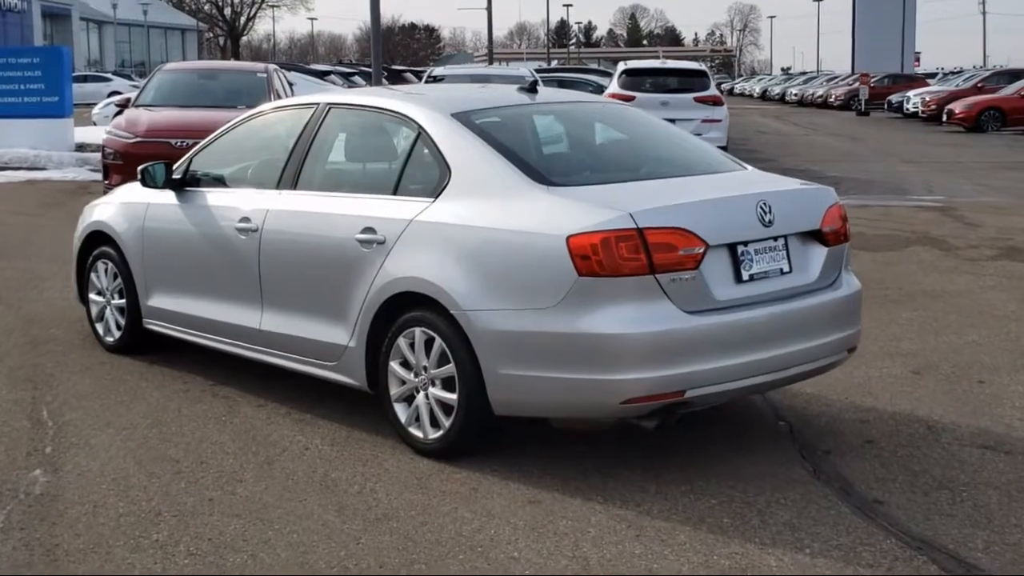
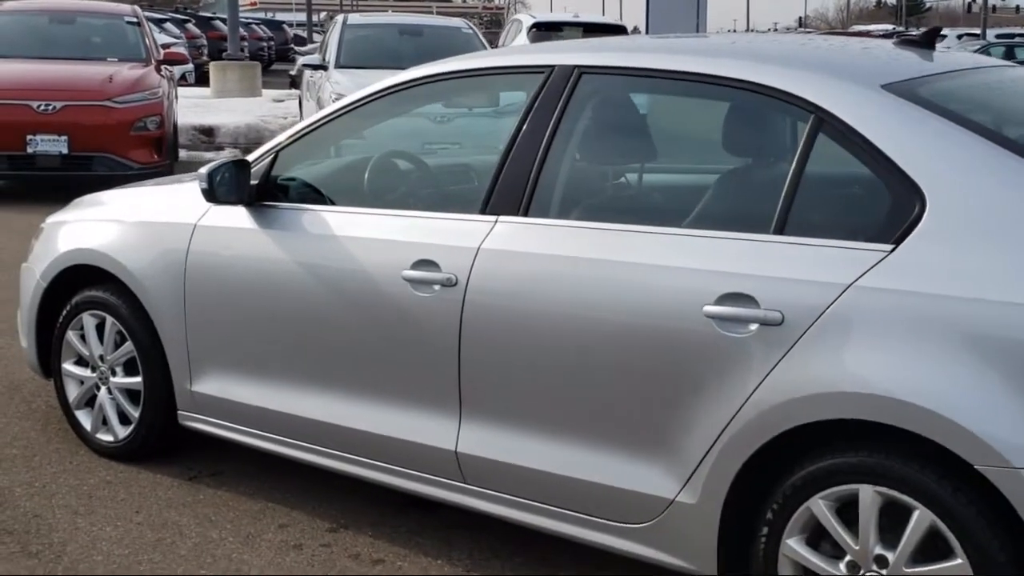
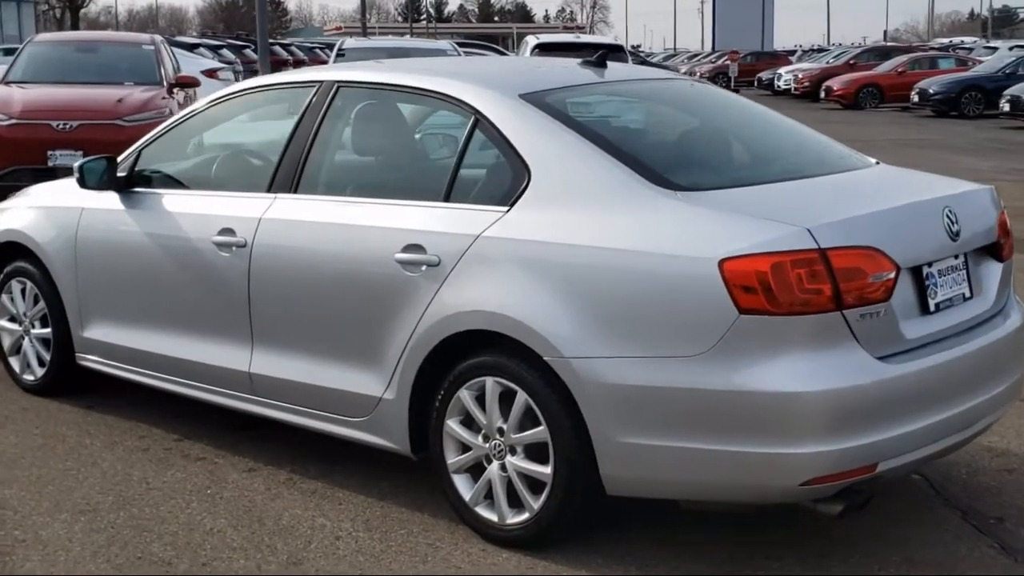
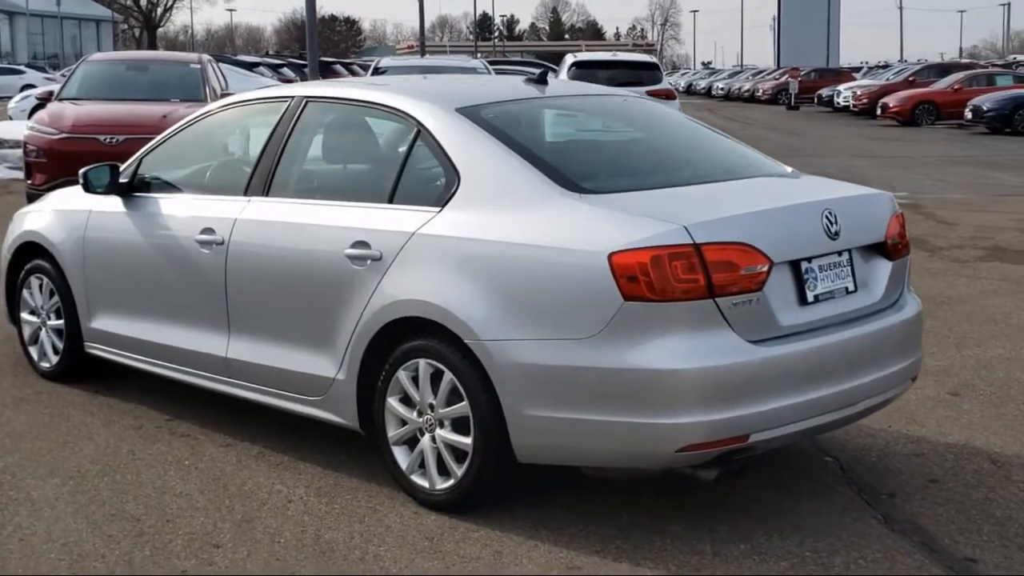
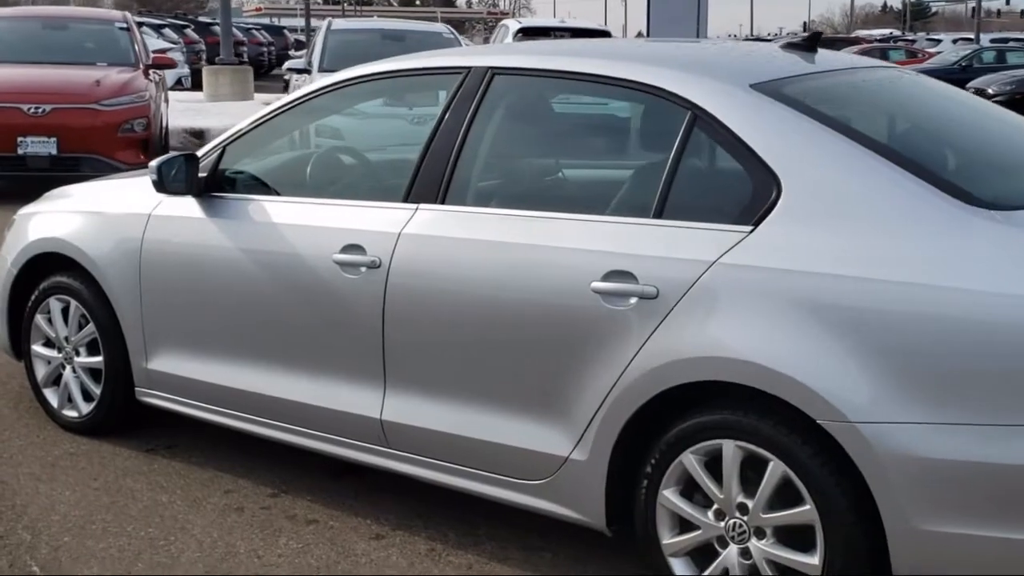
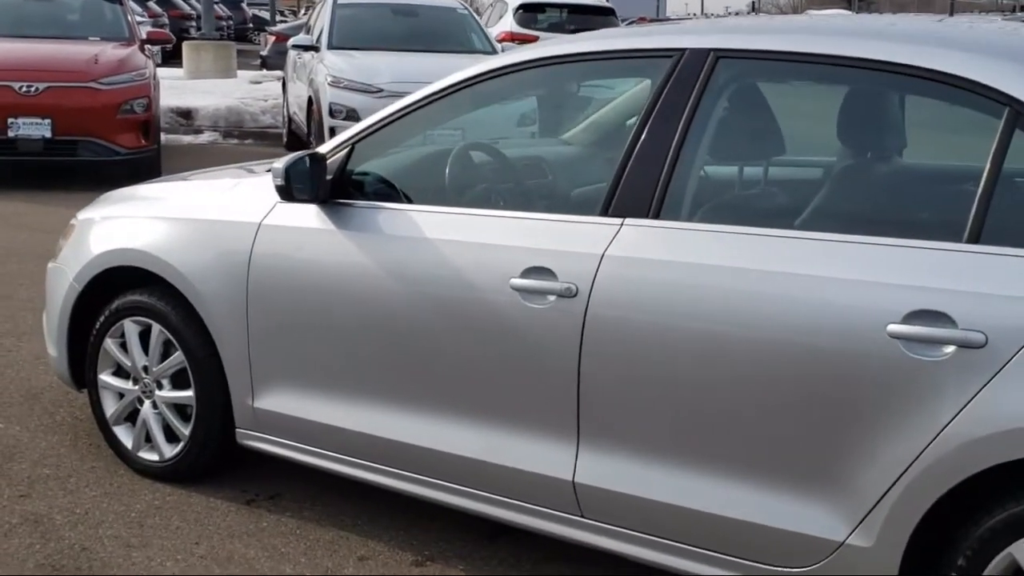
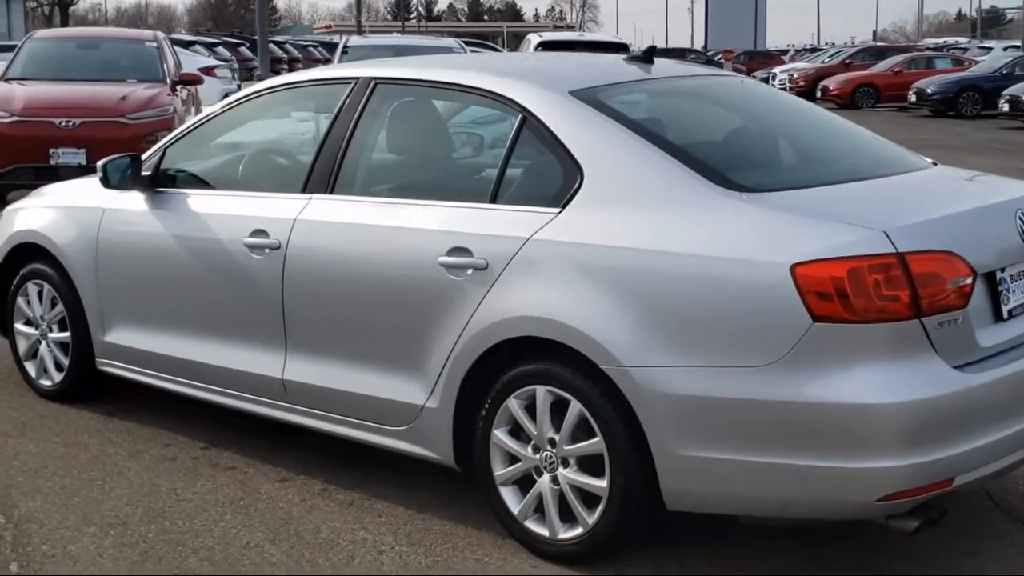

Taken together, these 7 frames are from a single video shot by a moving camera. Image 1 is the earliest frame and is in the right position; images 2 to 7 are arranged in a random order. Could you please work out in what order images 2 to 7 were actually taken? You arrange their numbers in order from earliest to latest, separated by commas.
4, 3, 7, 5, 2, 6
